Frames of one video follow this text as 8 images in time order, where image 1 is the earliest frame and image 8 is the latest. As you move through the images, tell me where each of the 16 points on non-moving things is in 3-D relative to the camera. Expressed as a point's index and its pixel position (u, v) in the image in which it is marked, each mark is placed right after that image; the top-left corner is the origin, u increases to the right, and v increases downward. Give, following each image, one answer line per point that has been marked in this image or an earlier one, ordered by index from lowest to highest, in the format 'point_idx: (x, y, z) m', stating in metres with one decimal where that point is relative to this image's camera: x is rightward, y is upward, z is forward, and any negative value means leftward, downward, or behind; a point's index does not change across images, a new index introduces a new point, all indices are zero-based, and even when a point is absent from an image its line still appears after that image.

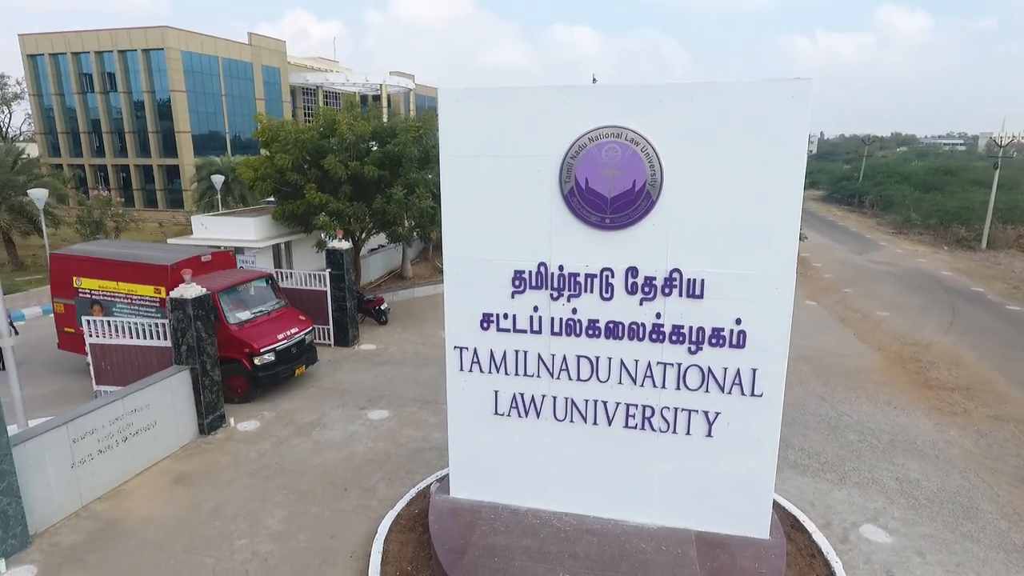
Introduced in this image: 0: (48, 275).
0: (-12.2, +0.3, +16.7) m
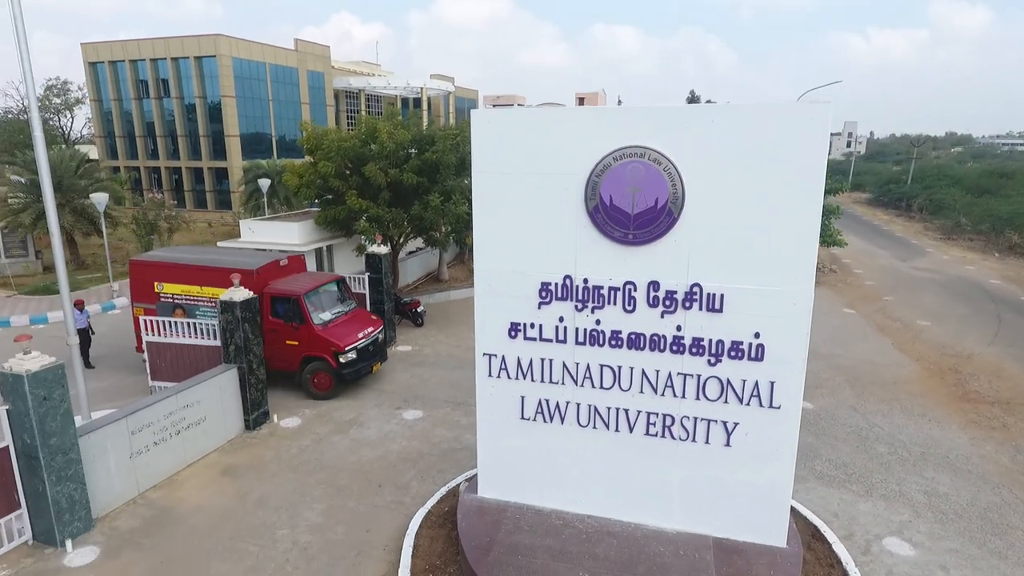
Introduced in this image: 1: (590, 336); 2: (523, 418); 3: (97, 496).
0: (-11.3, +0.4, +17.6) m
1: (+0.7, -0.4, +5.5) m
2: (+0.1, -1.2, +5.9) m
3: (-4.3, -2.2, +6.6) m
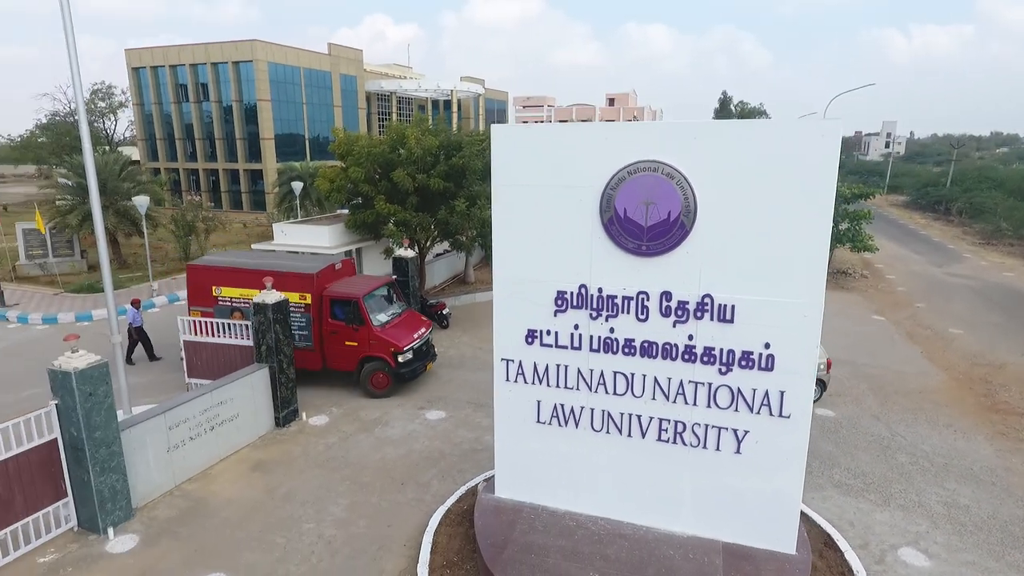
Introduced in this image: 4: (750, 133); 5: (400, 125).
0: (-10.6, +0.4, +18.3) m
1: (+0.8, -0.5, +5.7) m
2: (+0.3, -1.3, +6.1) m
3: (-4.2, -2.2, +7.0) m
4: (+1.9, +1.2, +5.0) m
5: (-2.4, +3.4, +13.4) m
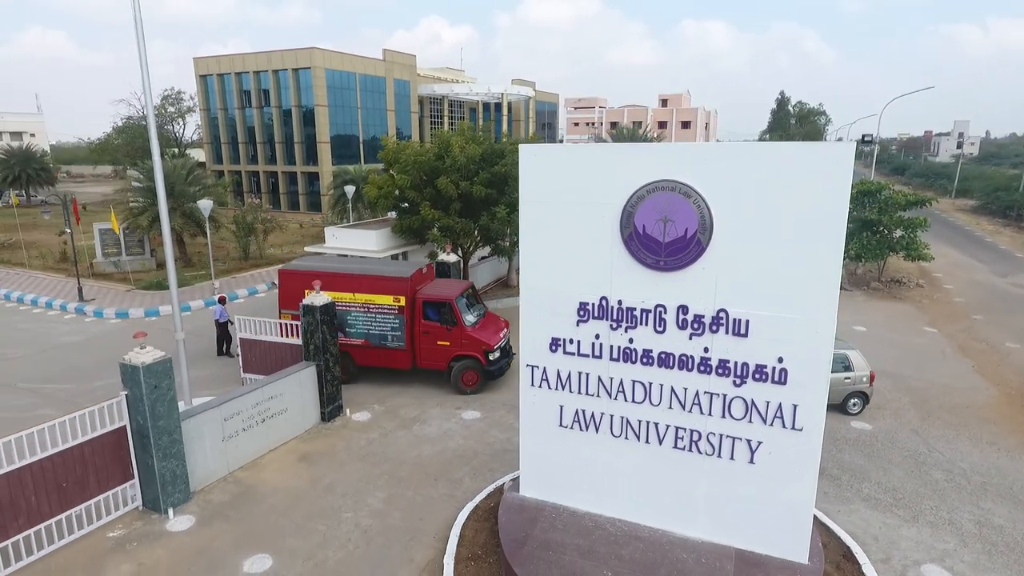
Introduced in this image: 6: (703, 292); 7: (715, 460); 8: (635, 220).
0: (-9.3, +0.5, +19.4) m
1: (+1.0, -0.6, +5.9) m
2: (+0.5, -1.4, +6.4) m
3: (-3.8, -2.2, +7.7) m
4: (+2.1, +1.1, +5.1) m
5: (-1.5, +3.4, +13.9) m
6: (+1.7, 0.0, +5.5) m
7: (+1.9, -1.6, +5.8) m
8: (+1.1, +0.6, +5.6) m
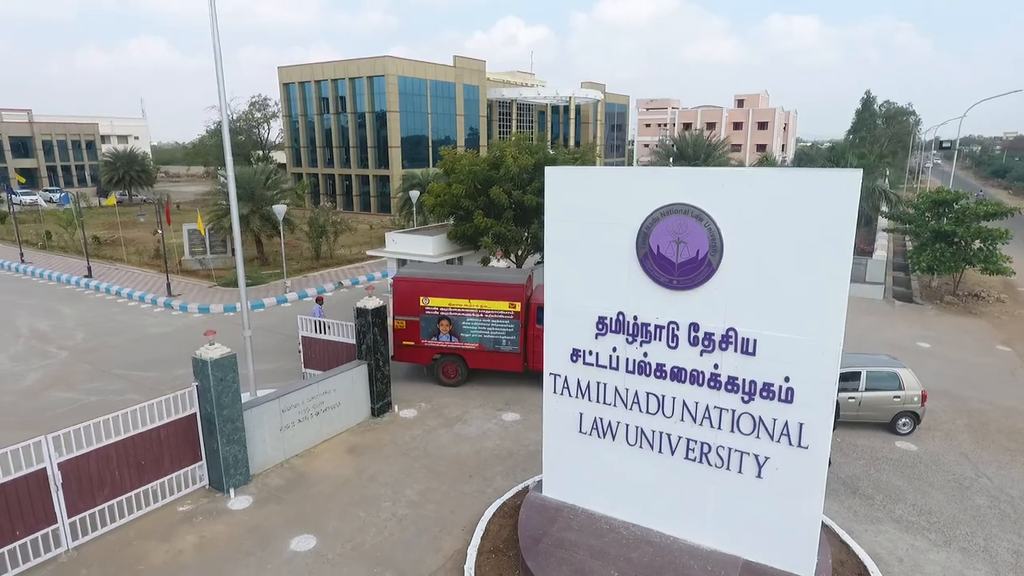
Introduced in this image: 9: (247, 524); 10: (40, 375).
0: (-7.5, +0.6, +20.8) m
1: (+1.2, -0.8, +6.2) m
2: (+0.7, -1.5, +6.7) m
3: (-3.5, -2.3, +8.5) m
4: (+2.2, +0.9, +5.3) m
5: (-0.3, +3.3, +14.5) m
6: (+1.8, -0.2, +5.7) m
7: (+2.0, -1.7, +6.0) m
8: (+1.3, +0.4, +5.9) m
9: (-3.1, -2.8, +7.5) m
10: (-9.2, -1.7, +12.3) m
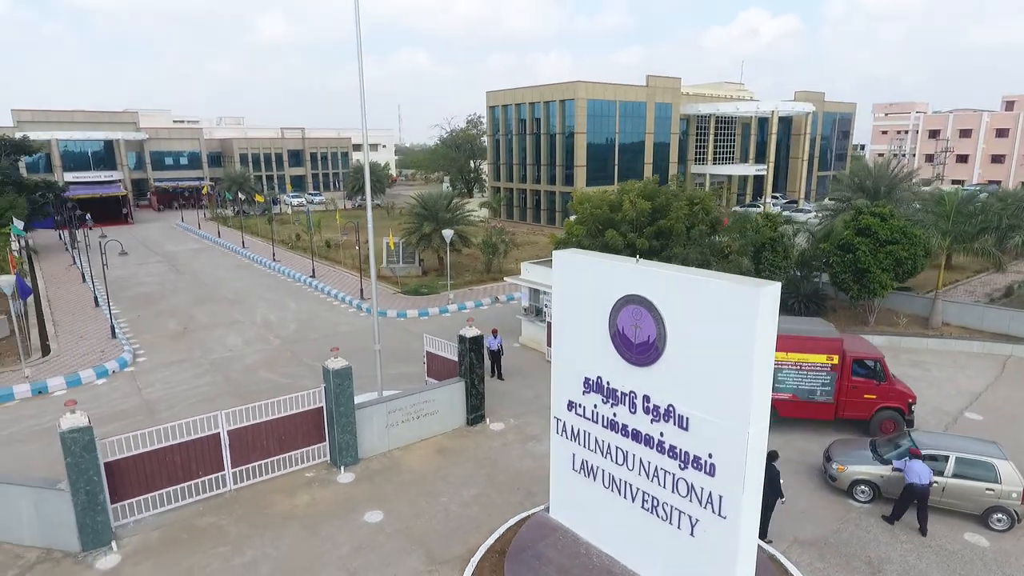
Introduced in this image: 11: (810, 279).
0: (-2.2, +0.2, +24.1) m
1: (+1.2, -1.6, +7.4) m
2: (+0.8, -2.3, +8.1) m
3: (-2.6, -2.8, +11.2) m
4: (+1.9, 0.0, +6.3) m
5: (+2.8, +2.4, +15.6) m
6: (+1.6, -1.1, +6.8) m
7: (+1.7, -2.6, +7.0) m
8: (+1.2, -0.4, +7.1) m
9: (-2.7, -3.3, +10.1) m
10: (-6.7, -1.8, +16.6) m
11: (+9.1, +0.3, +19.3) m
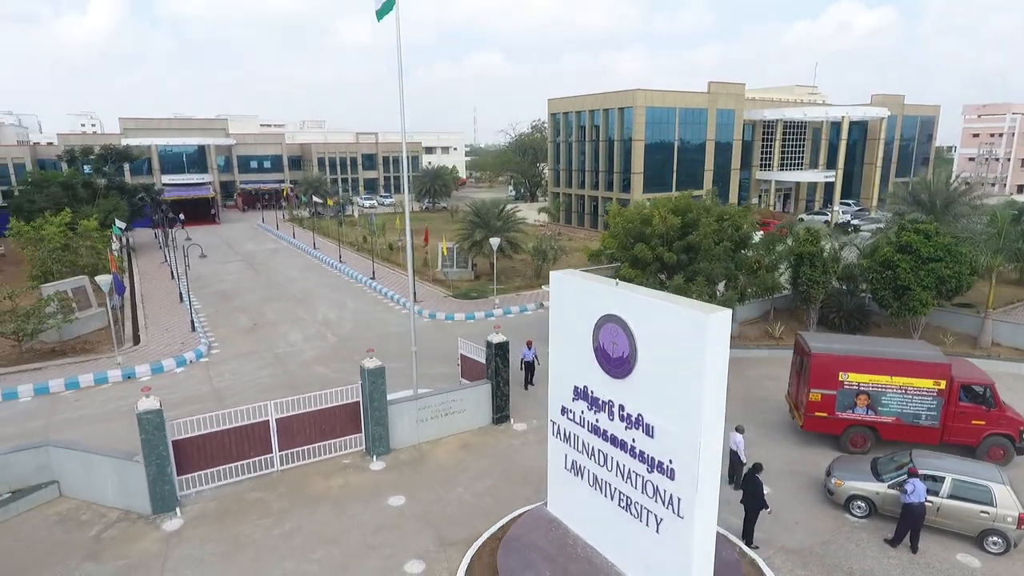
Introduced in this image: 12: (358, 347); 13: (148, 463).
0: (-0.3, 0.0, +25.2) m
1: (+1.1, -1.8, +8.3) m
2: (+0.8, -2.5, +9.0) m
3: (-2.3, -2.9, +12.4) m
4: (+1.7, -0.2, +7.0) m
5: (+3.7, +2.1, +16.2) m
6: (+1.5, -1.3, +7.6) m
7: (+1.6, -2.9, +7.7) m
8: (+1.1, -0.6, +7.9) m
9: (-2.5, -3.4, +11.3) m
10: (-5.7, -1.9, +18.3) m
11: (+10.4, -0.2, +19.1) m
12: (-4.6, -1.8, +18.8) m
13: (-5.7, -2.7, +9.9) m
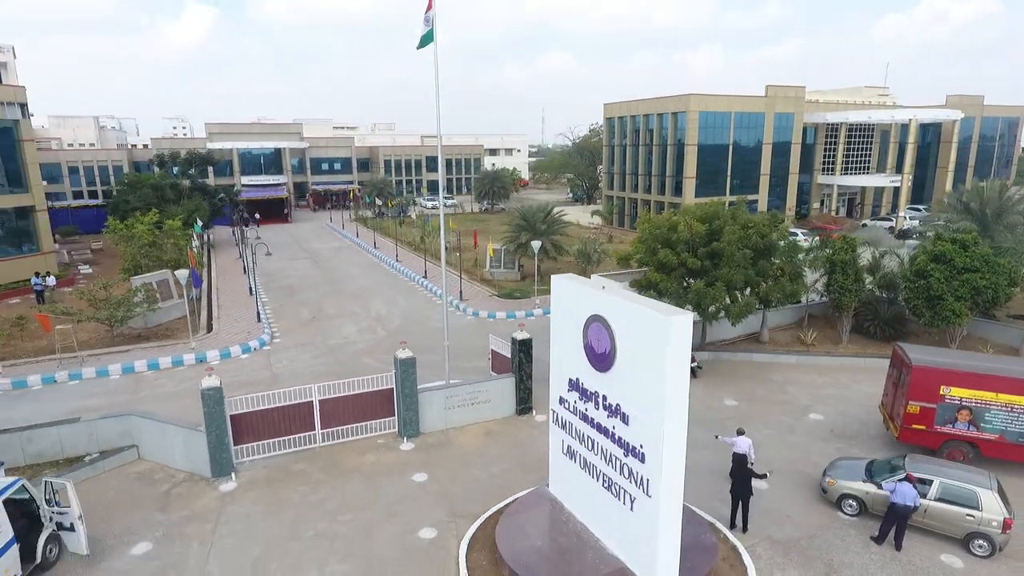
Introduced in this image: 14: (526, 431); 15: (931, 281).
0: (+1.5, 0.0, +26.2) m
1: (+1.1, -1.9, +9.2) m
2: (+0.8, -2.6, +9.9) m
3: (-1.9, -2.9, +13.7) m
4: (+1.6, -0.3, +7.9) m
5: (+4.6, +2.0, +16.9) m
6: (+1.4, -1.4, +8.5) m
7: (+1.5, -2.9, +8.7) m
8: (+1.1, -0.7, +8.9) m
9: (-2.2, -3.4, +12.6) m
10: (-4.7, -1.8, +19.9) m
11: (+11.5, -0.5, +19.1) m
12: (-3.5, -1.7, +20.3) m
13: (-5.5, -2.6, +11.6) m
14: (+0.3, -3.1, +13.9) m
15: (+11.1, +0.2, +16.8) m
